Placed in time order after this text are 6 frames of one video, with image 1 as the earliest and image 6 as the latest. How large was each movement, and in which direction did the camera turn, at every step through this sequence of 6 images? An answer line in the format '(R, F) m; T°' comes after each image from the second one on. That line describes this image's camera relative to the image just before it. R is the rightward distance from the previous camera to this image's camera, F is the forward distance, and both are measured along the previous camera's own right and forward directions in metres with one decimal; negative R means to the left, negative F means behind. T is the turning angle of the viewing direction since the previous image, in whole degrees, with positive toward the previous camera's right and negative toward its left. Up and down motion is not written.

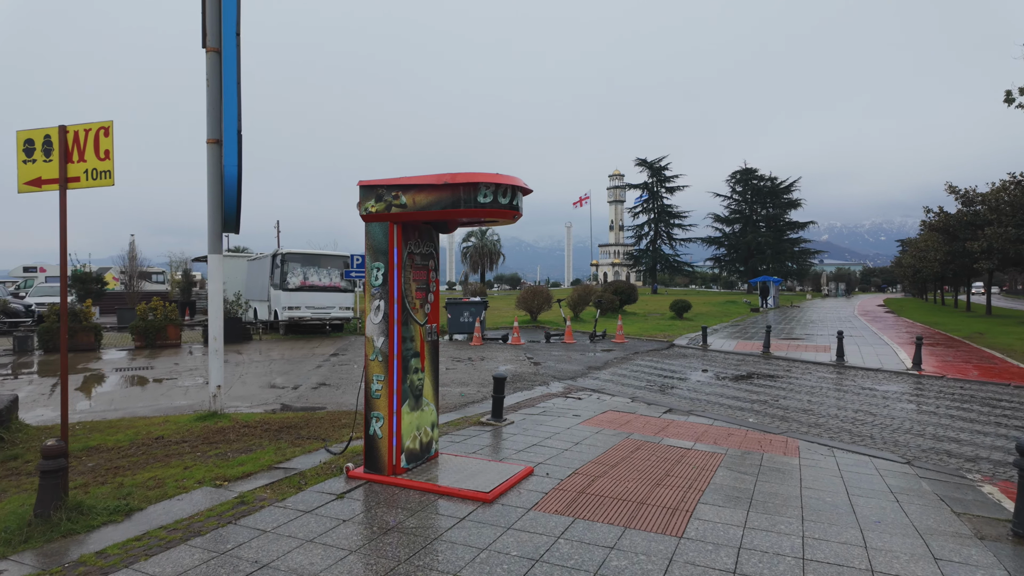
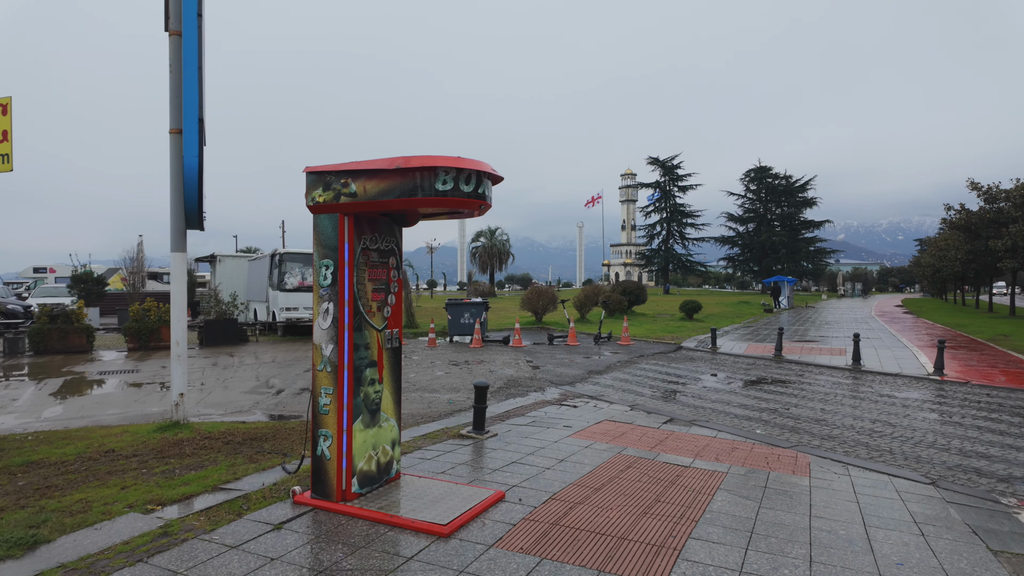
(+0.3, +0.5) m; -1°
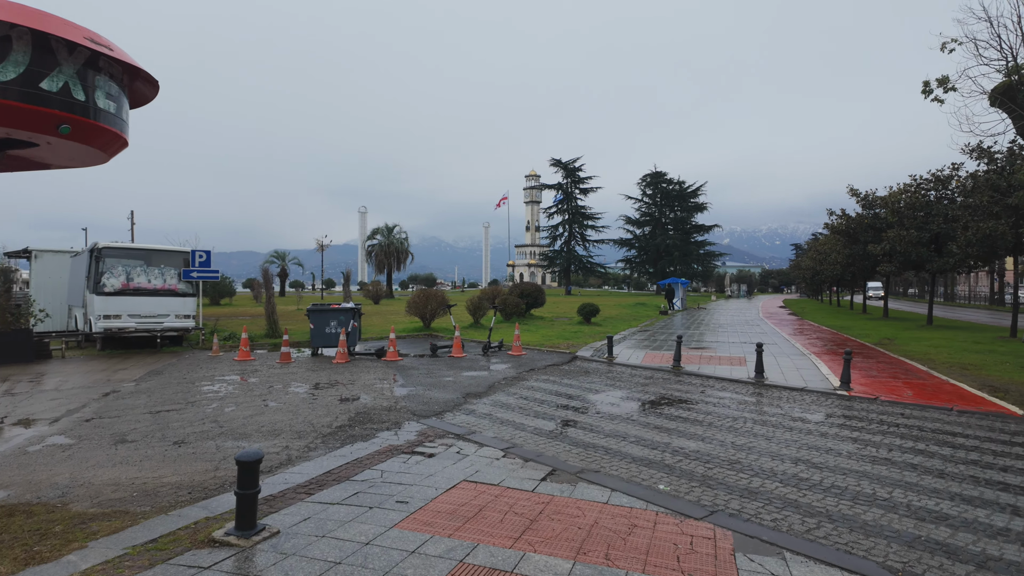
(+0.7, +1.9) m; +9°
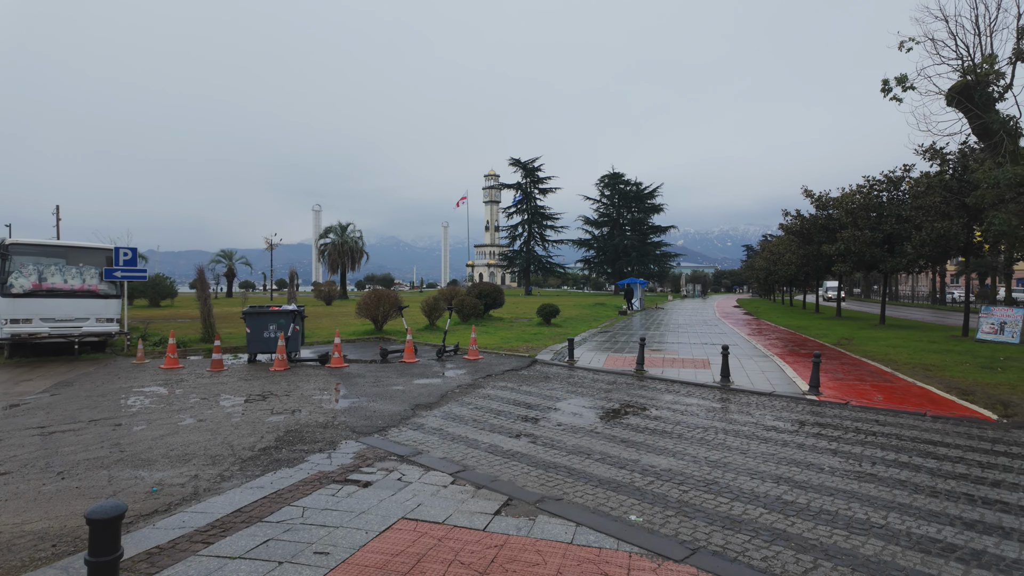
(+0.1, +0.8) m; +4°
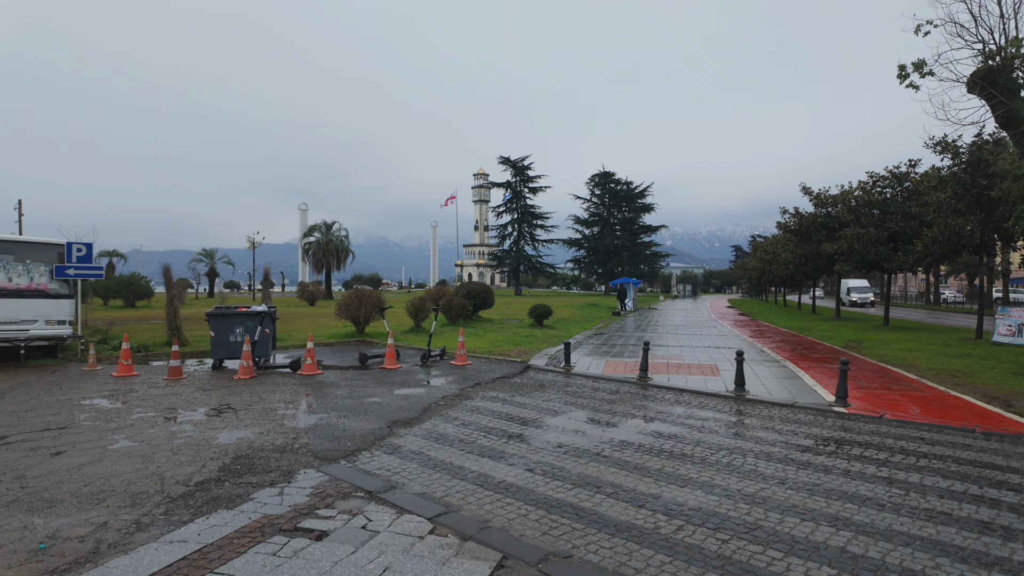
(0.0, +1.1) m; +1°
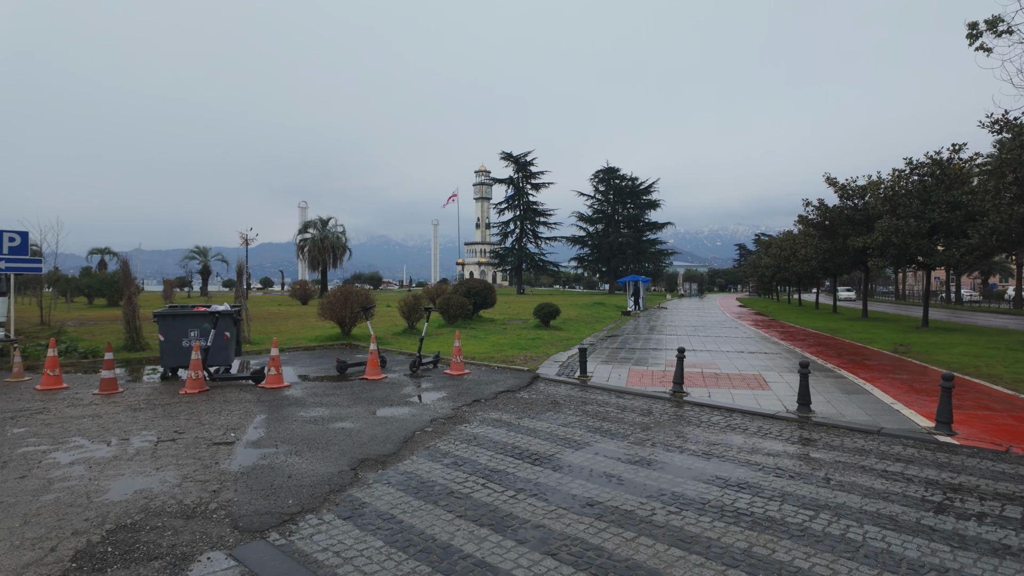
(-0.1, +1.9) m; 0°
